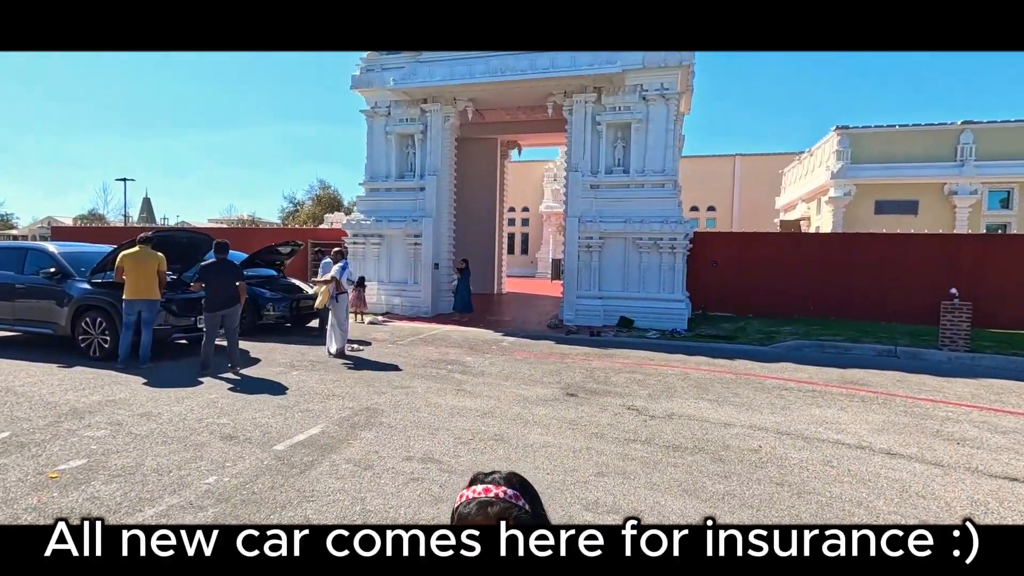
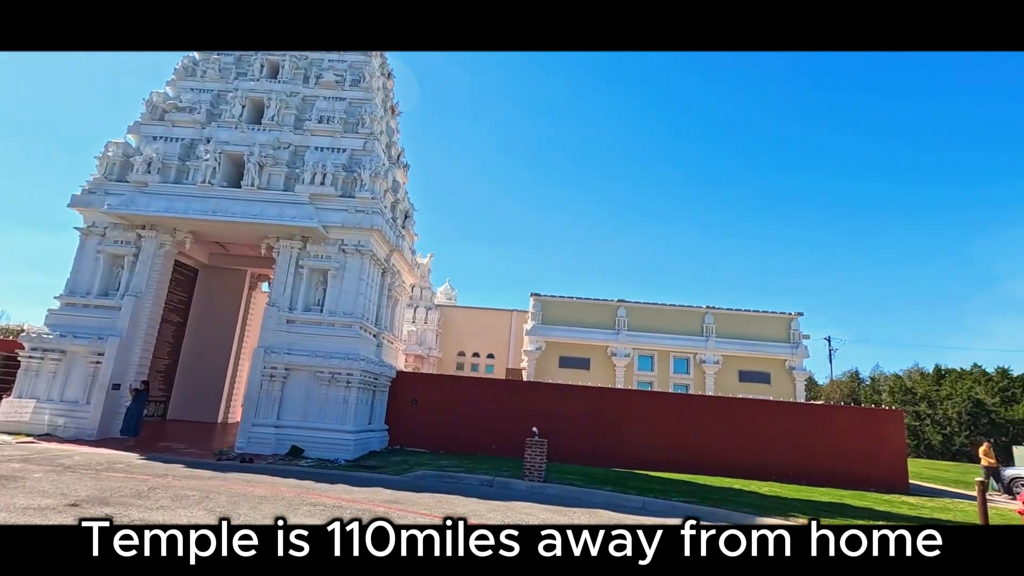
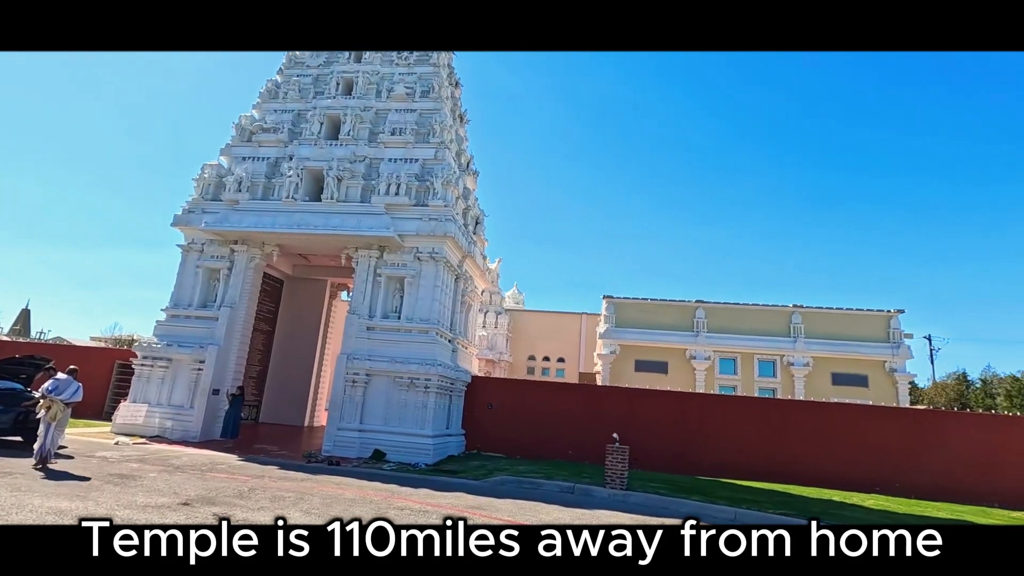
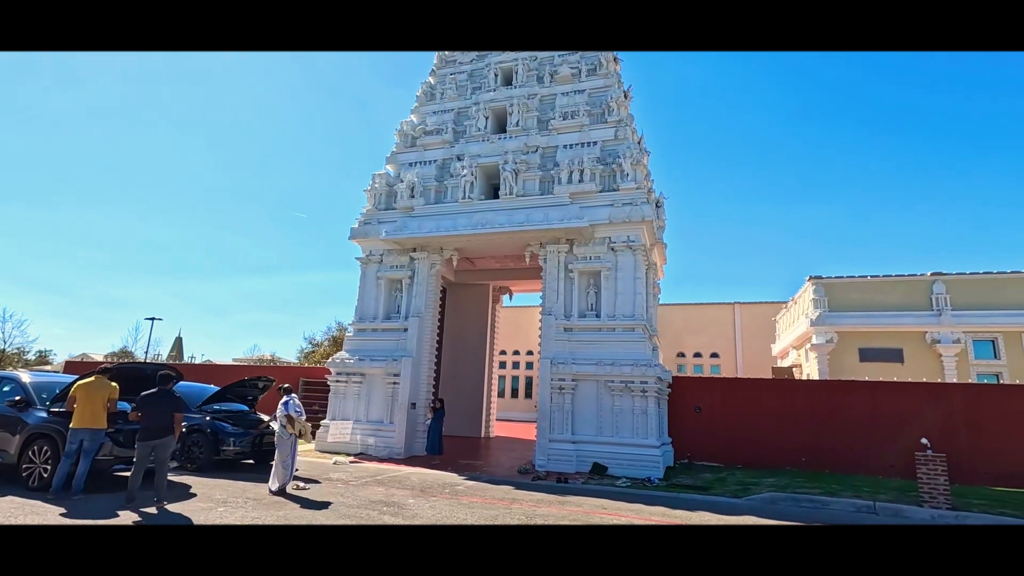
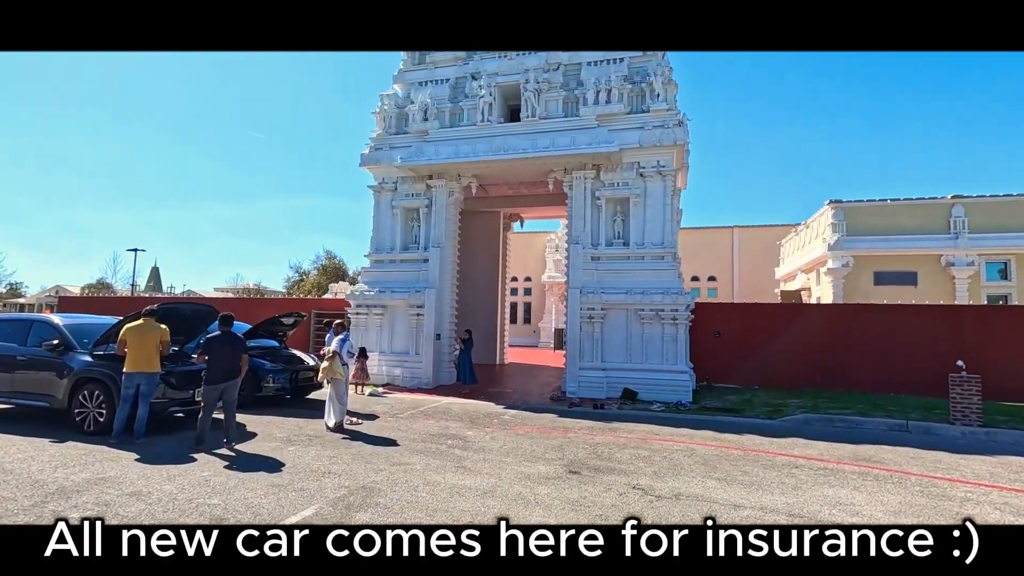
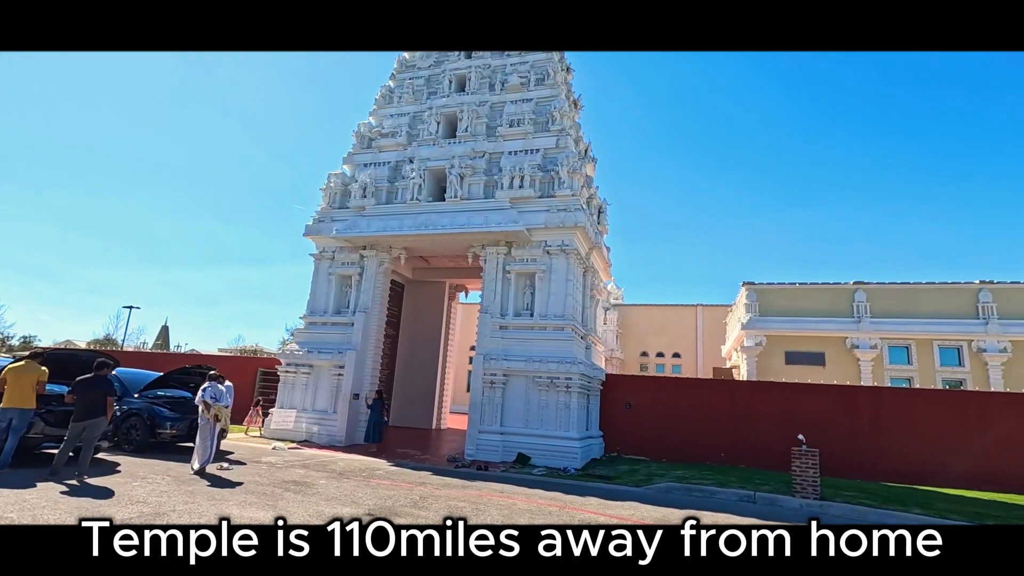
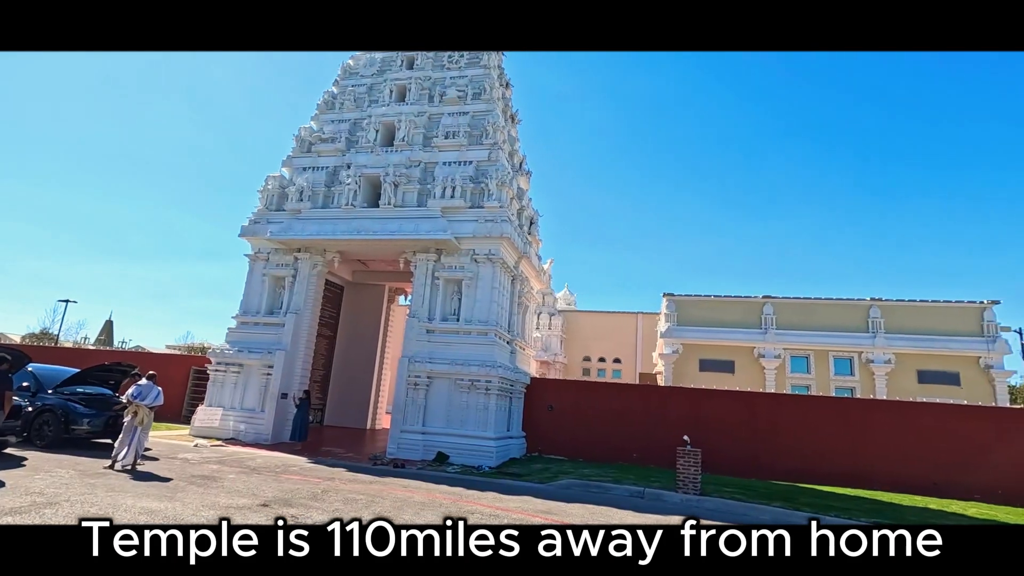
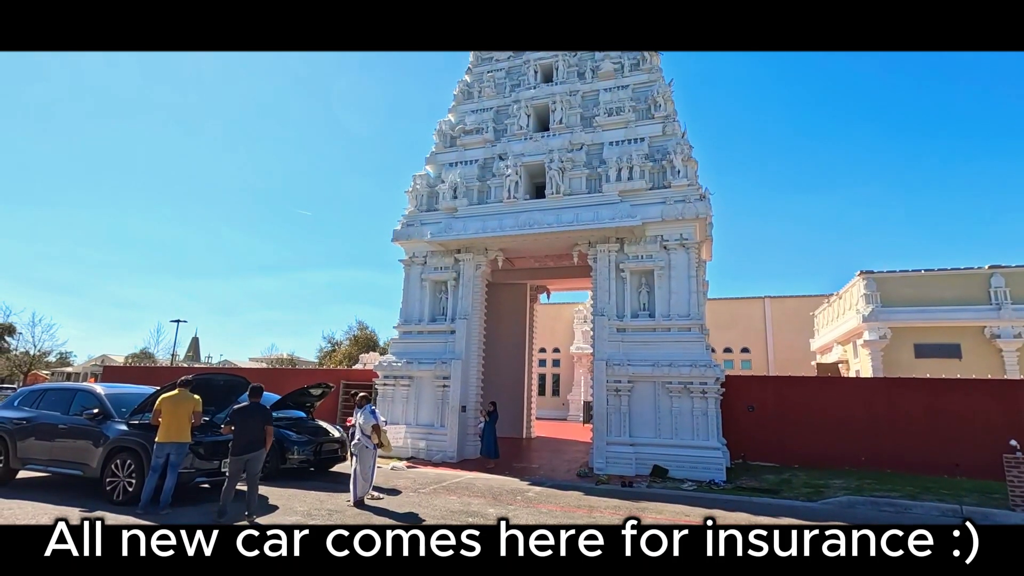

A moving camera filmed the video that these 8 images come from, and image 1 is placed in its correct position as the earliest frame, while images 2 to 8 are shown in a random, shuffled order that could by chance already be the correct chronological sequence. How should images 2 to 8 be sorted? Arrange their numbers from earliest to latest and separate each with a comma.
5, 8, 4, 6, 7, 3, 2
